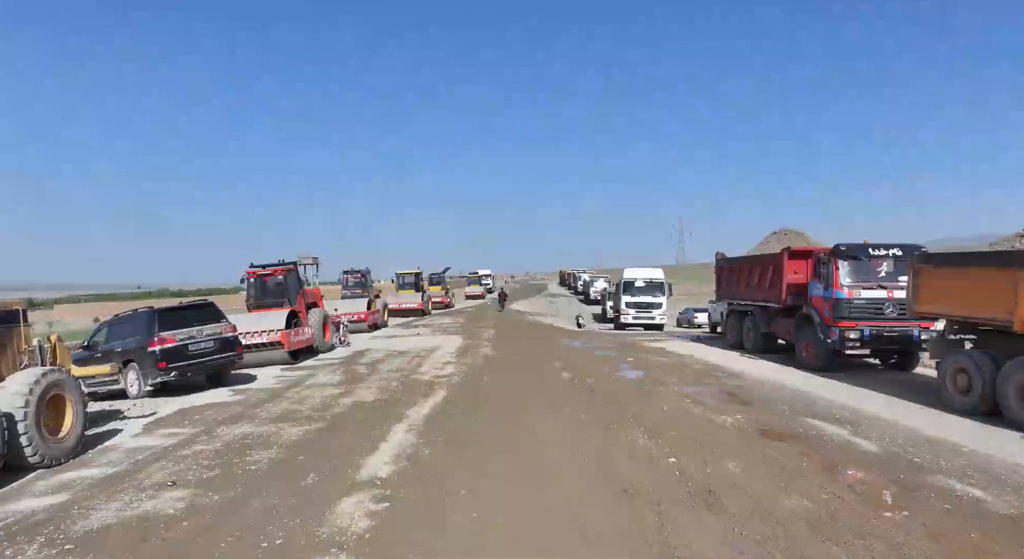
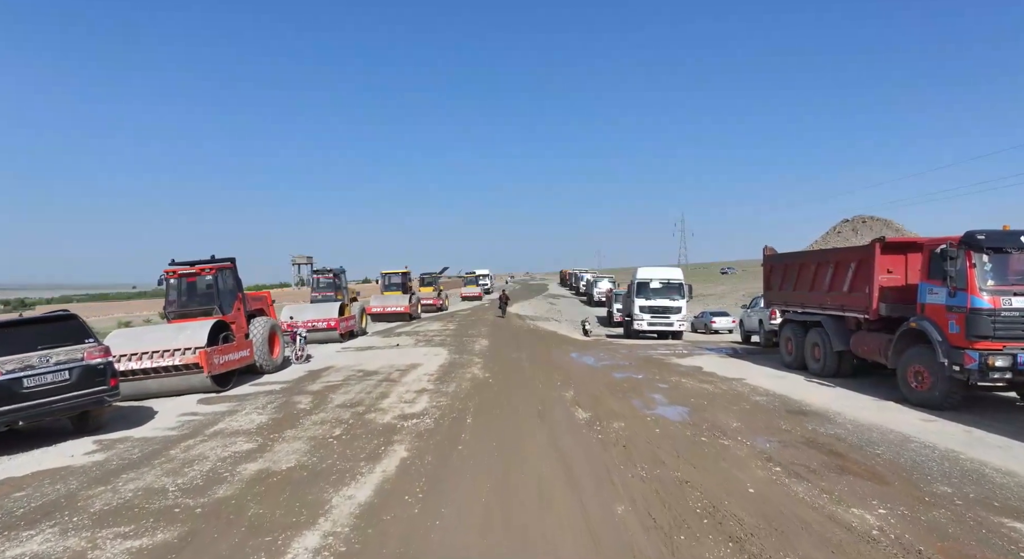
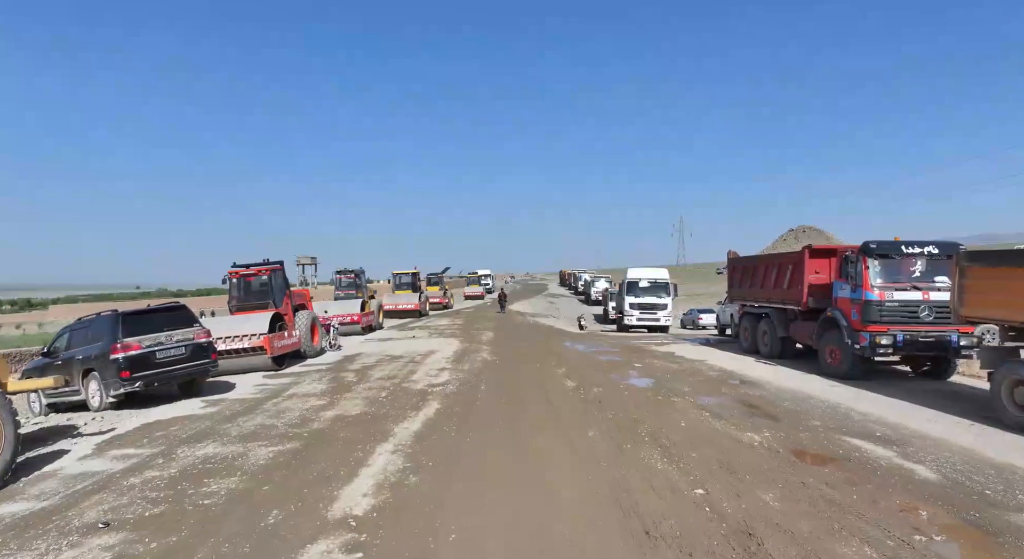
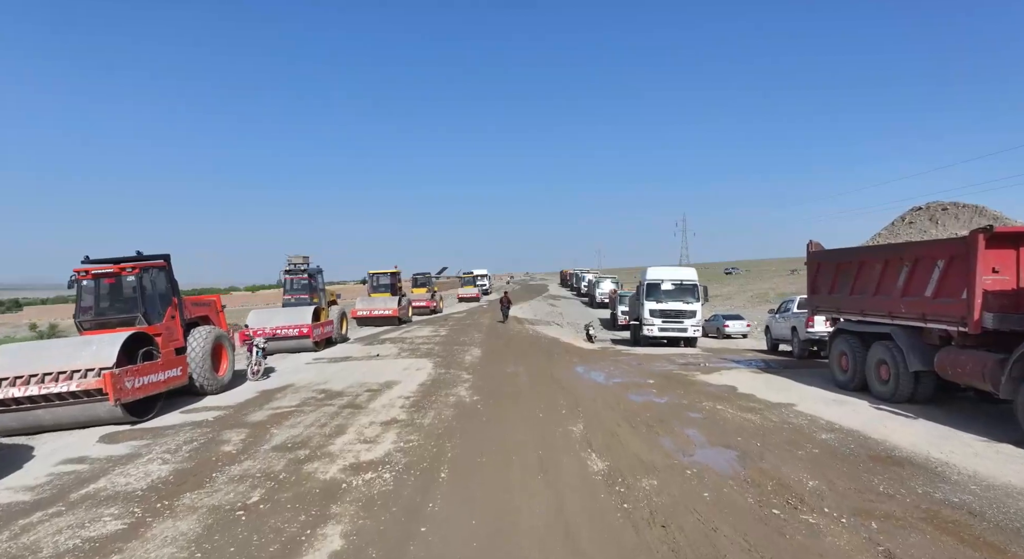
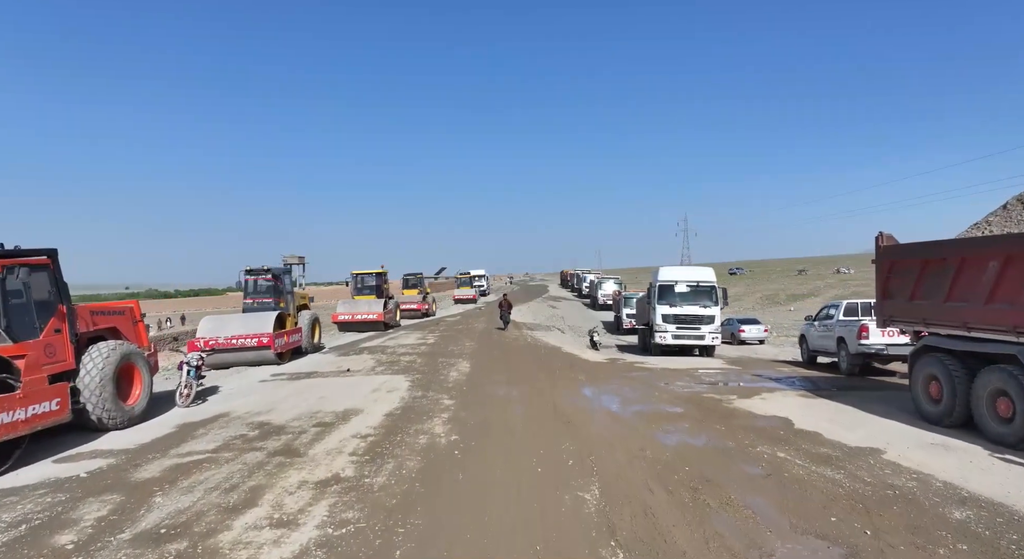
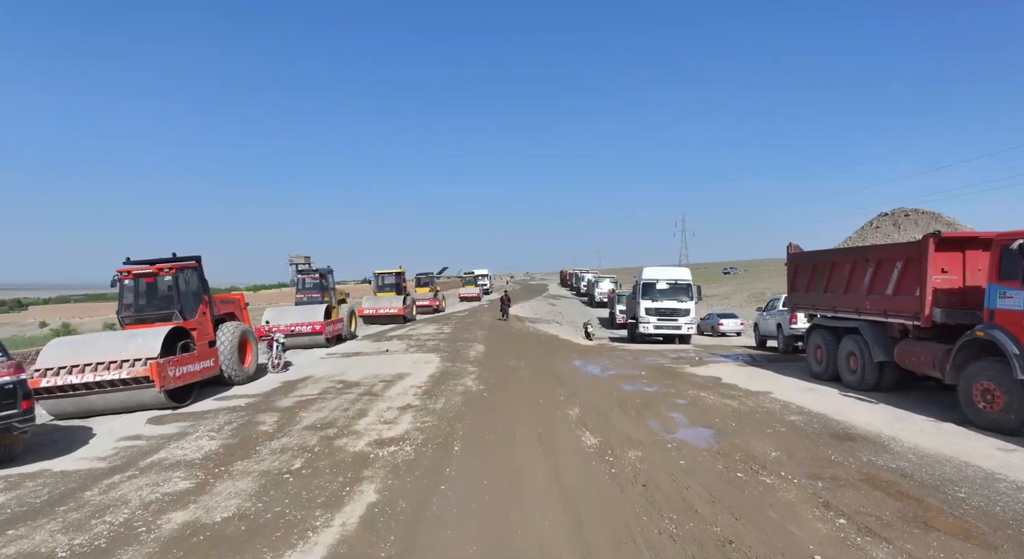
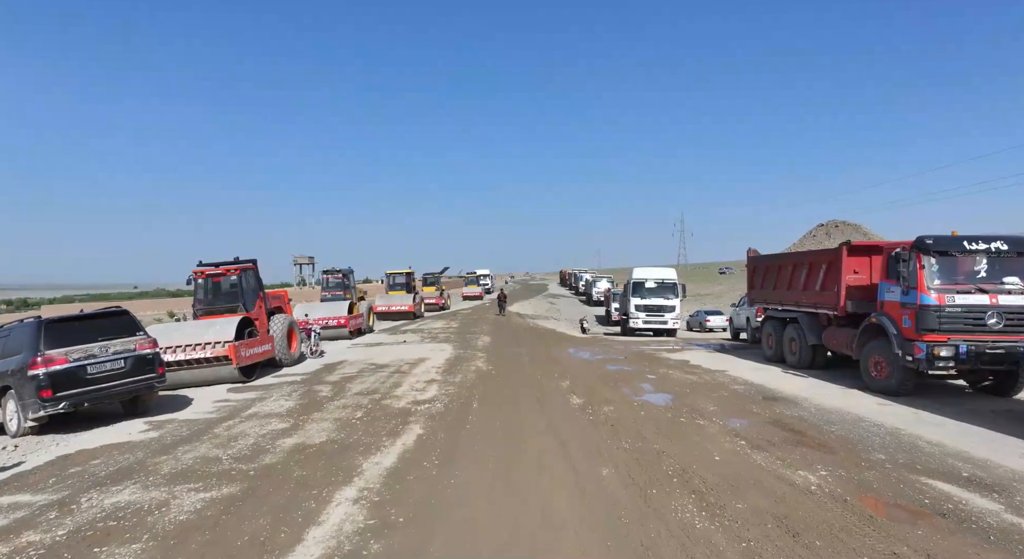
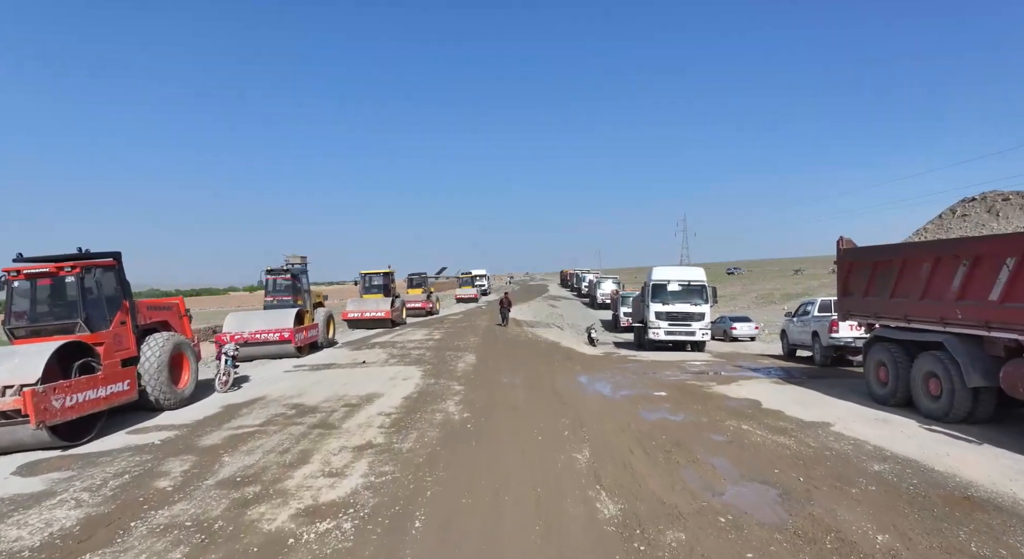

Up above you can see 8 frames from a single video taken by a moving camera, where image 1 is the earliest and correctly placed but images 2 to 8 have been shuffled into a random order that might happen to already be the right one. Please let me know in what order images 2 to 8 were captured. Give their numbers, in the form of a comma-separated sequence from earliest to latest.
3, 7, 2, 6, 4, 8, 5
